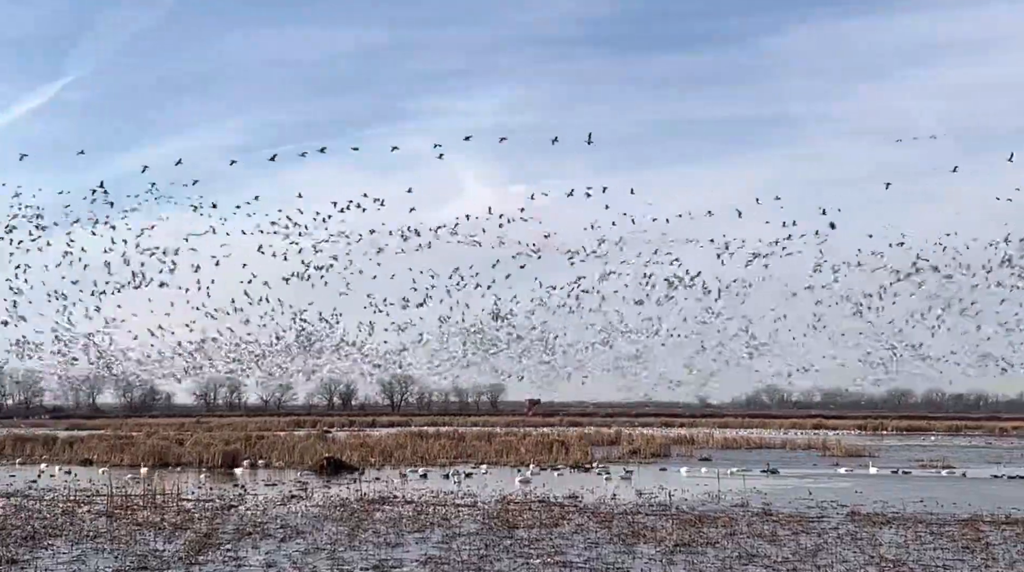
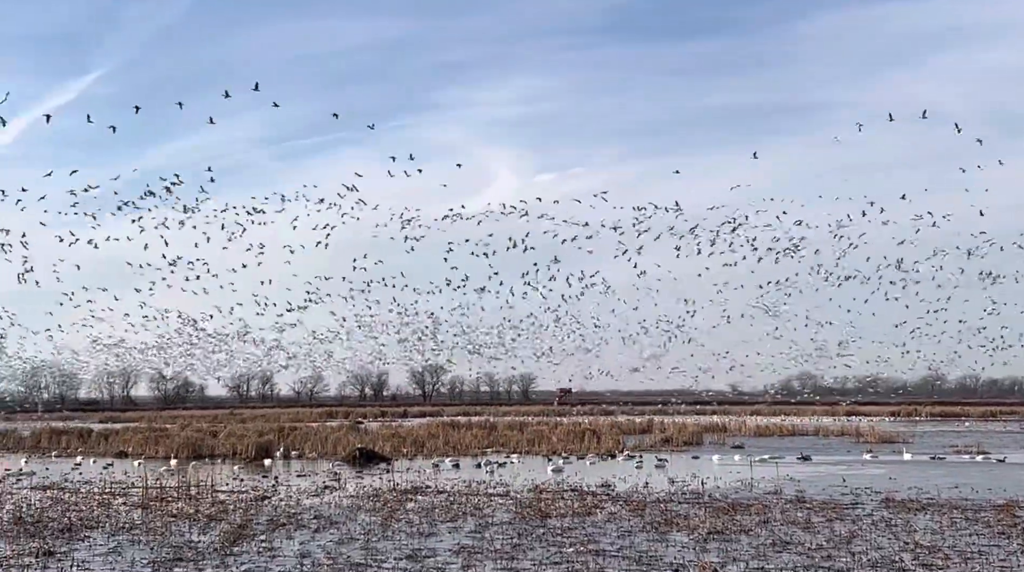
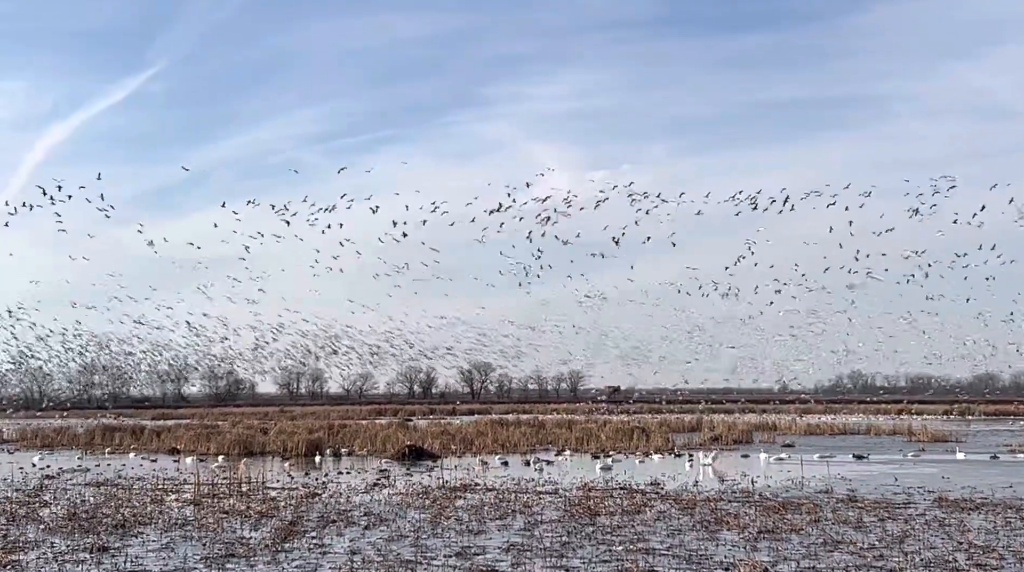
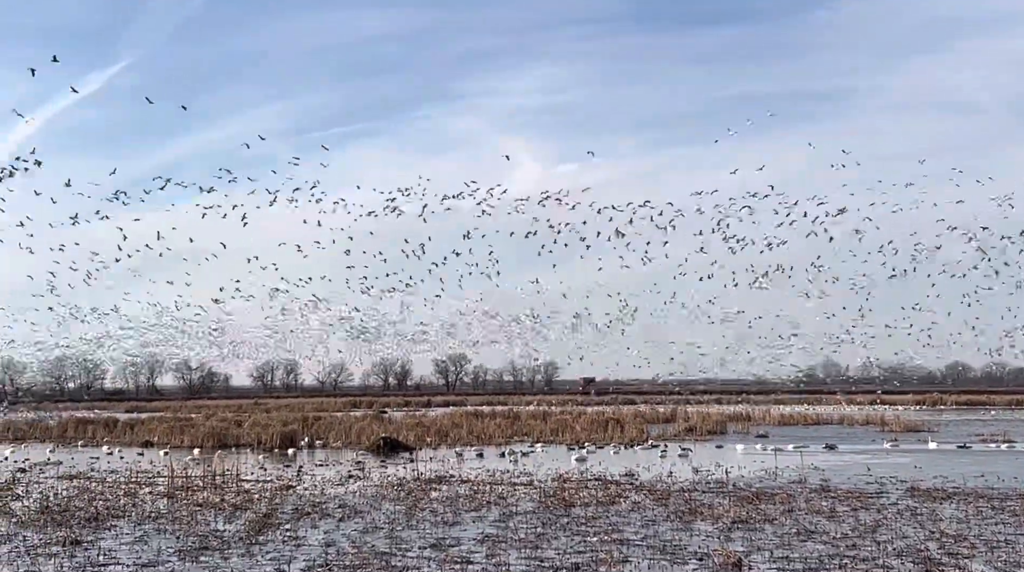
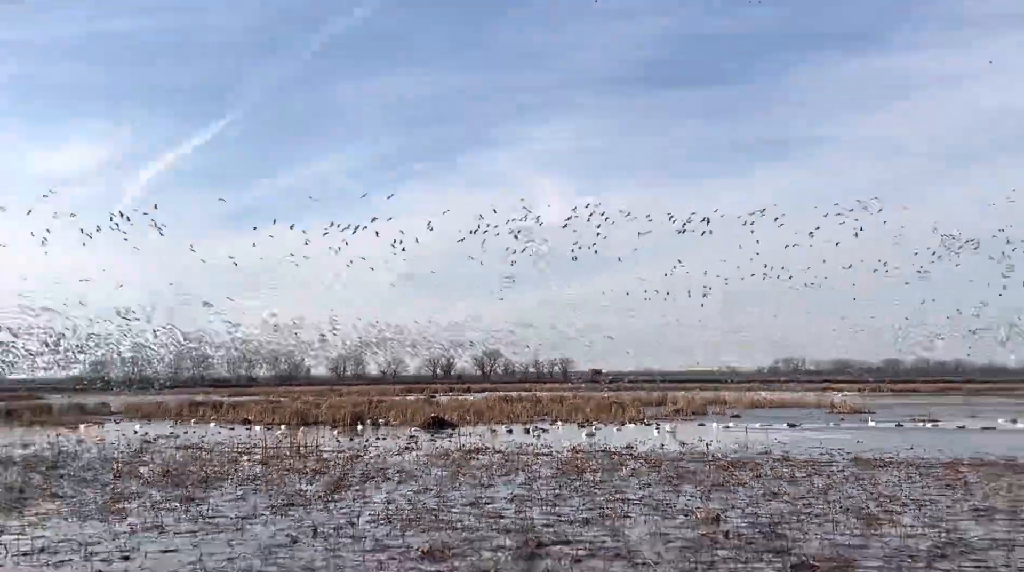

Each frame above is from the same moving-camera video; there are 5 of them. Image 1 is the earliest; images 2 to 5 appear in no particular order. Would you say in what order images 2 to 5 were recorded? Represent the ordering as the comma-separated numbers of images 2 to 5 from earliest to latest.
2, 4, 3, 5
